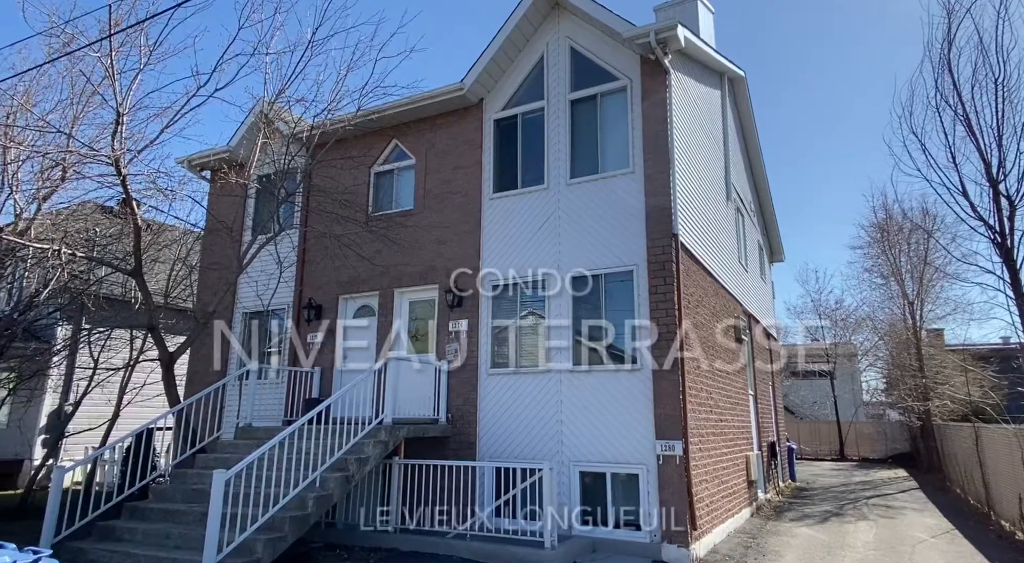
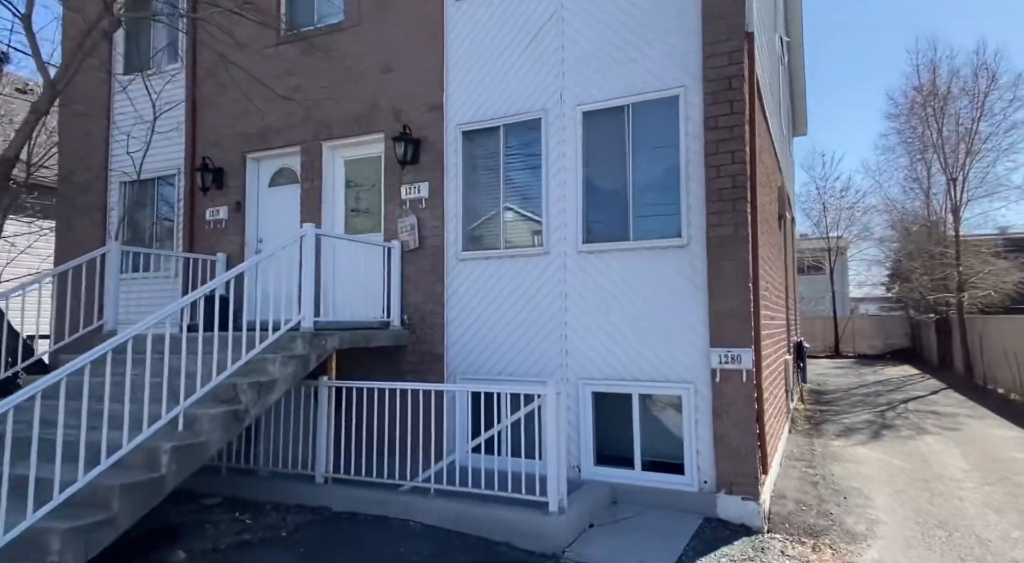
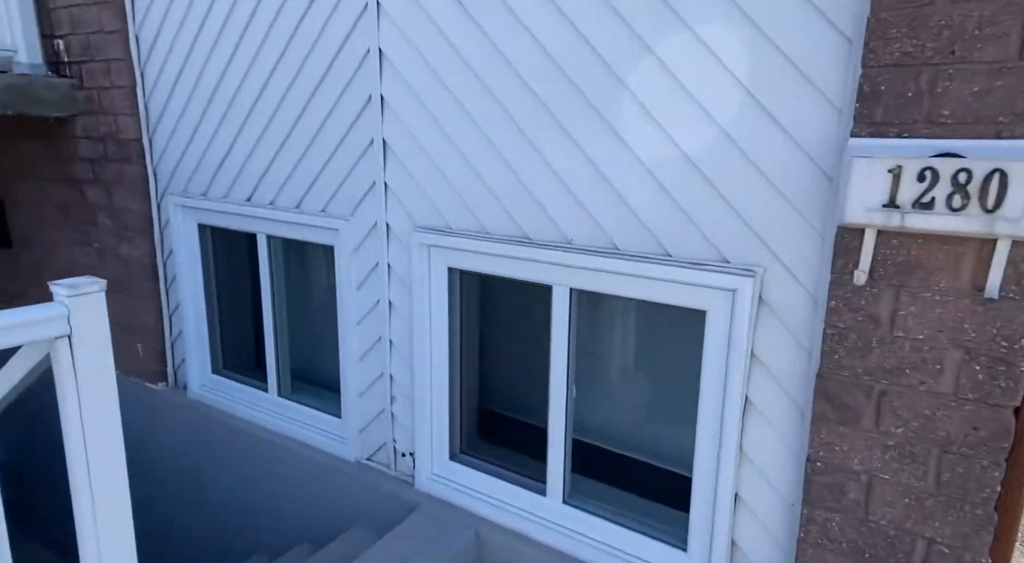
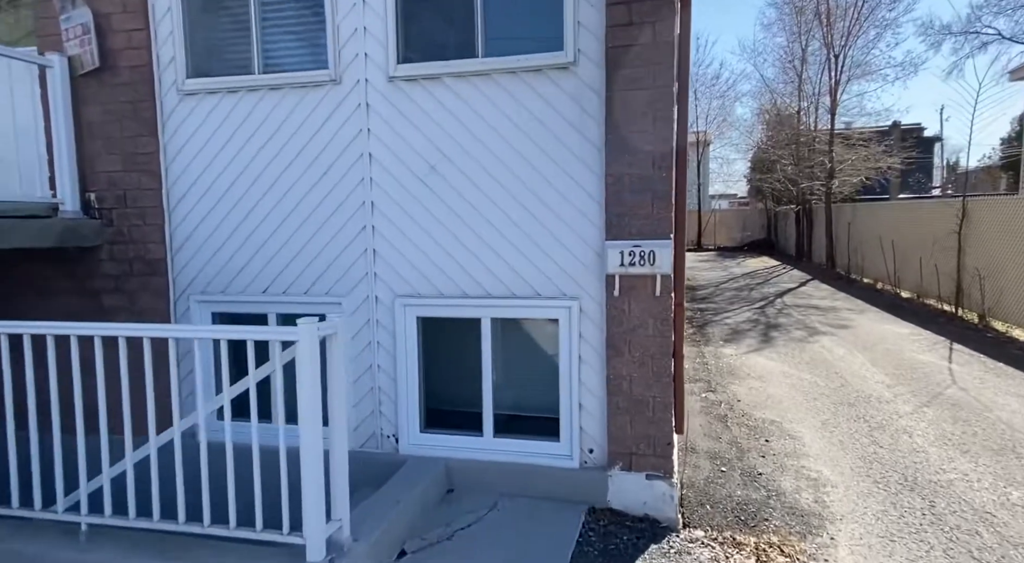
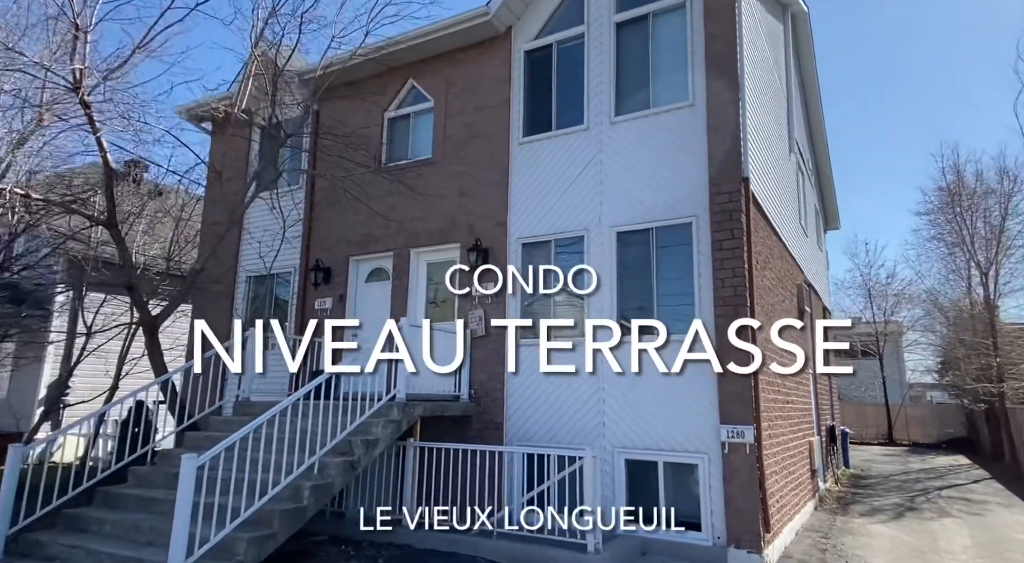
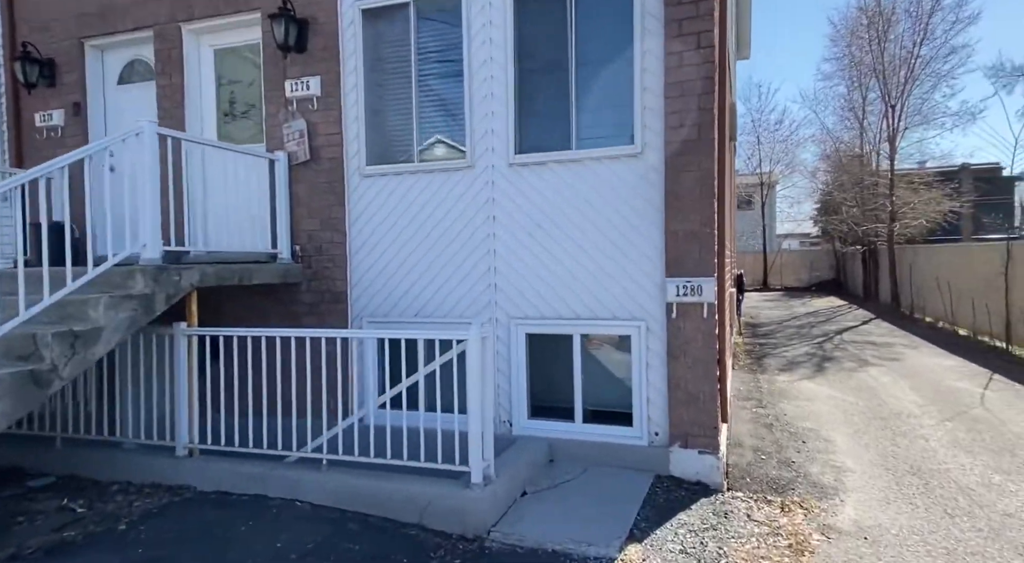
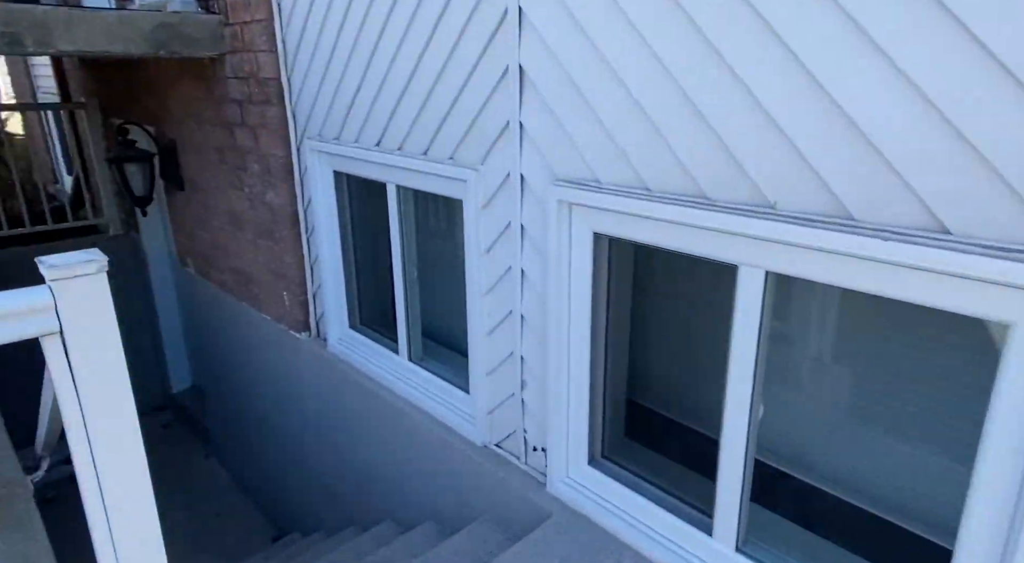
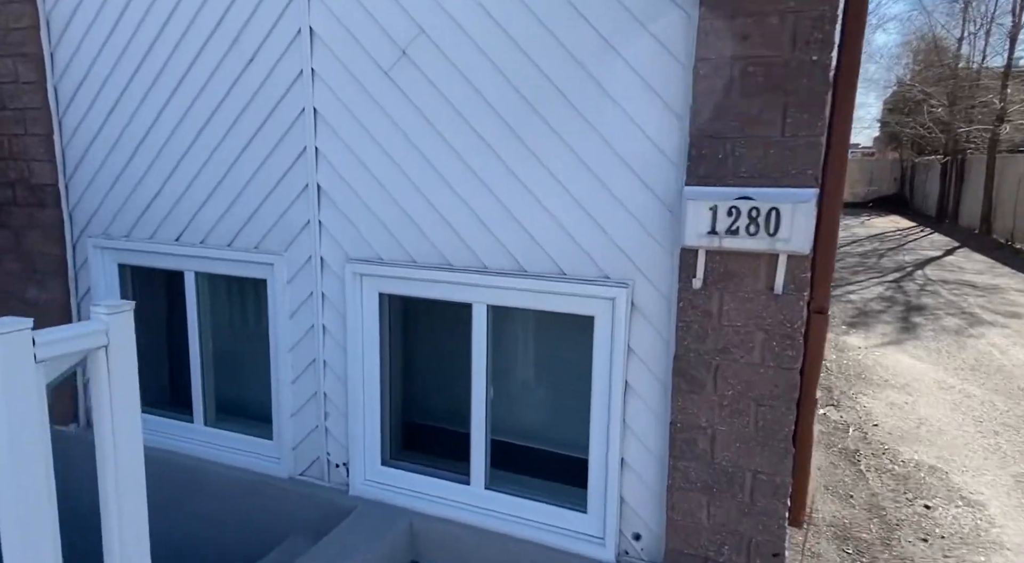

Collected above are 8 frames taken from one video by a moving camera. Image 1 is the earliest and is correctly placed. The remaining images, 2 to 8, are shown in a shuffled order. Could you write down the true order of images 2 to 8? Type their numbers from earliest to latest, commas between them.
5, 2, 6, 4, 8, 3, 7
